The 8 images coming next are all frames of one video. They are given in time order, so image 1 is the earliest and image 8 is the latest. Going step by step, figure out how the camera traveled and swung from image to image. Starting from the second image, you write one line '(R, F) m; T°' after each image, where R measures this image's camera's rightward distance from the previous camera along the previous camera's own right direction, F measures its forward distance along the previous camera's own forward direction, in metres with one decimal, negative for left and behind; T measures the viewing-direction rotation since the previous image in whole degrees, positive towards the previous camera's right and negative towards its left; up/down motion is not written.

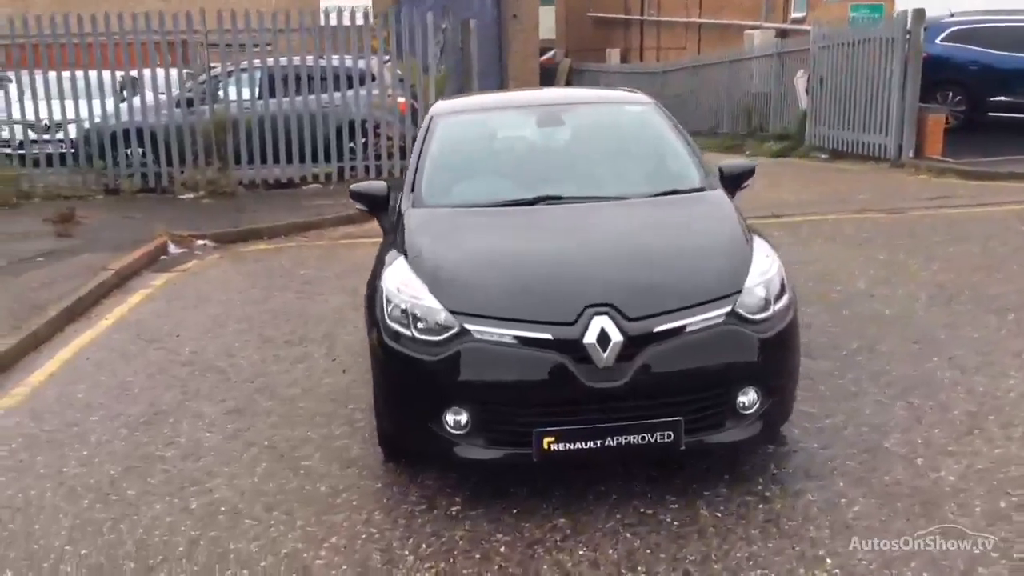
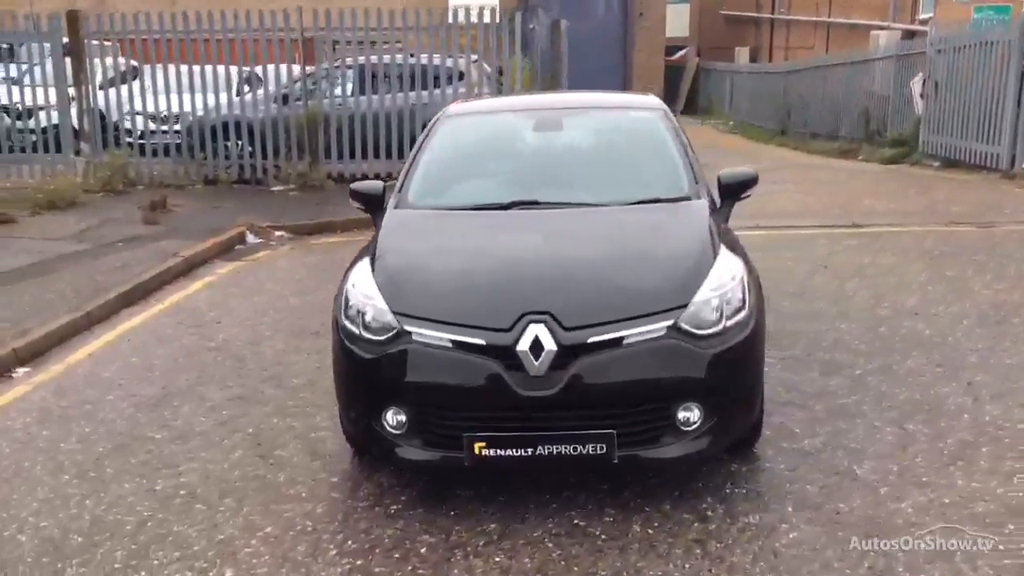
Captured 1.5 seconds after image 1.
(+0.7, 0.0) m; -8°
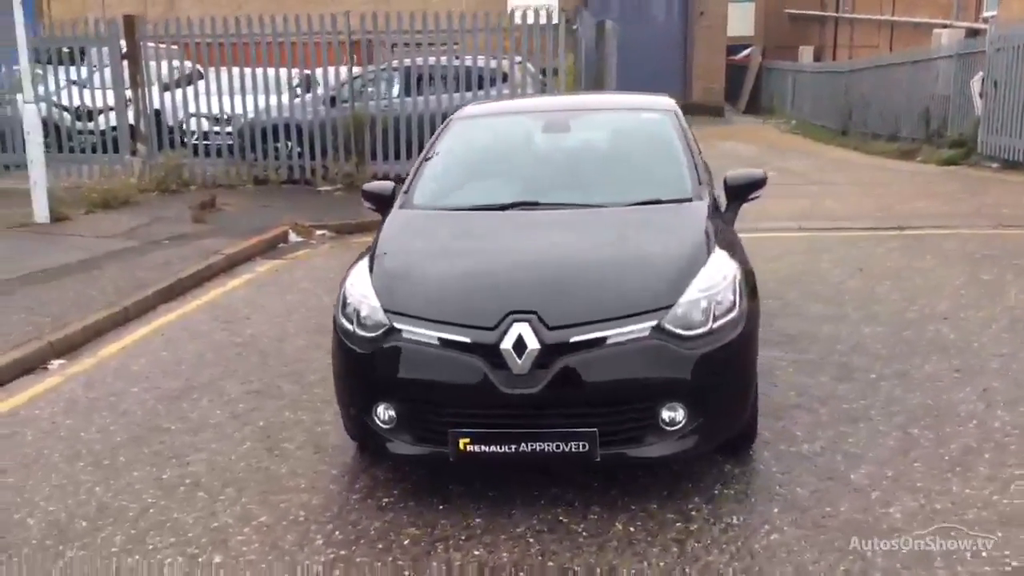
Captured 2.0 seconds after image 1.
(+0.3, -0.1) m; -4°
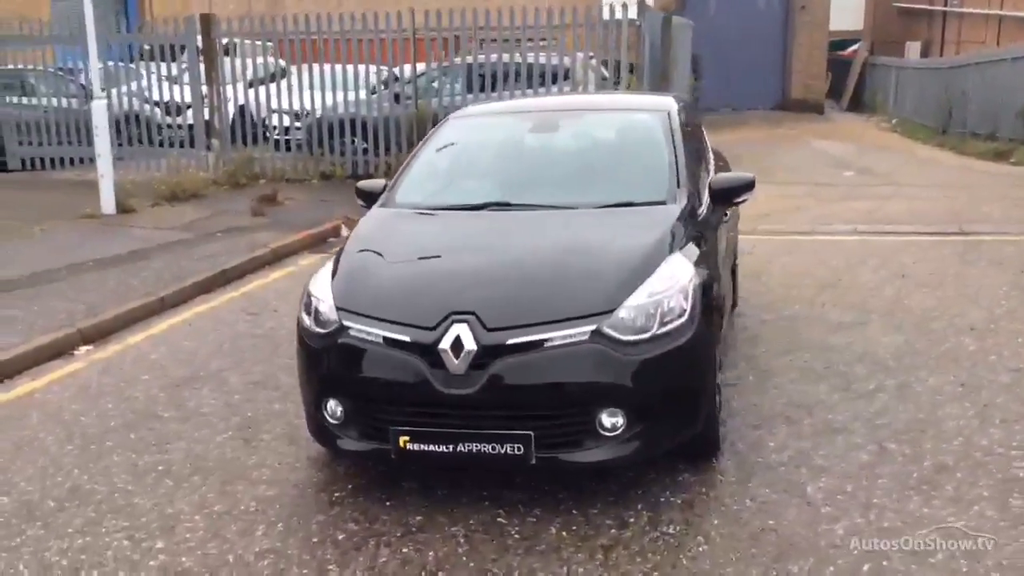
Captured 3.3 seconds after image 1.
(+0.6, 0.0) m; -6°
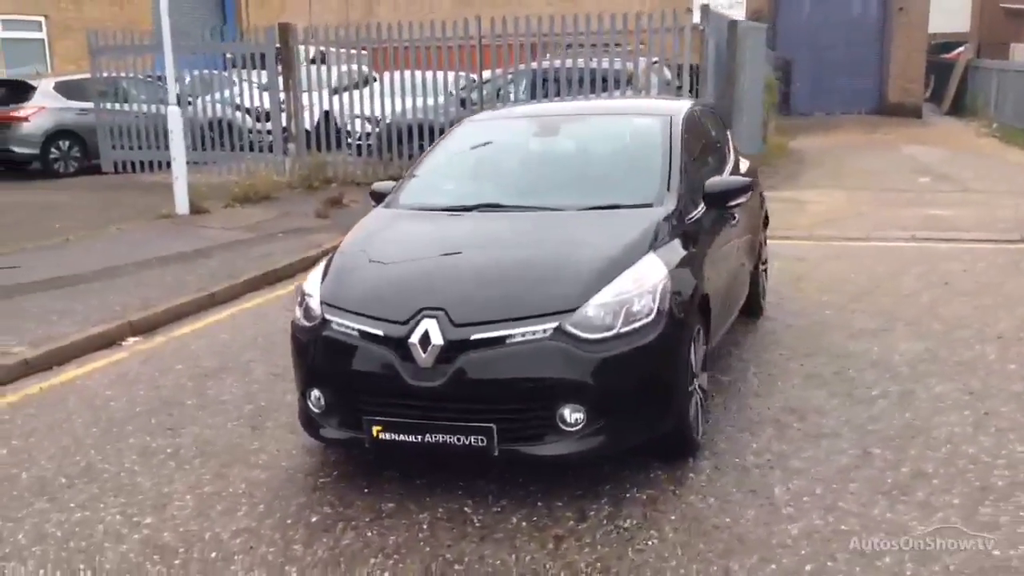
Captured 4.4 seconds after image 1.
(+0.5, -0.1) m; -6°
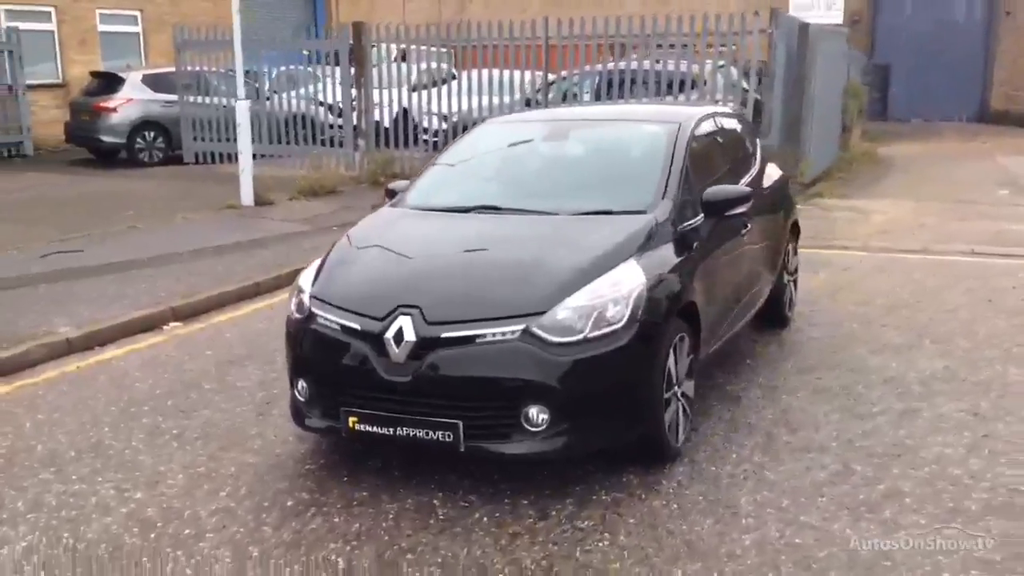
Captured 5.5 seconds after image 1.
(+0.5, -0.1) m; -5°
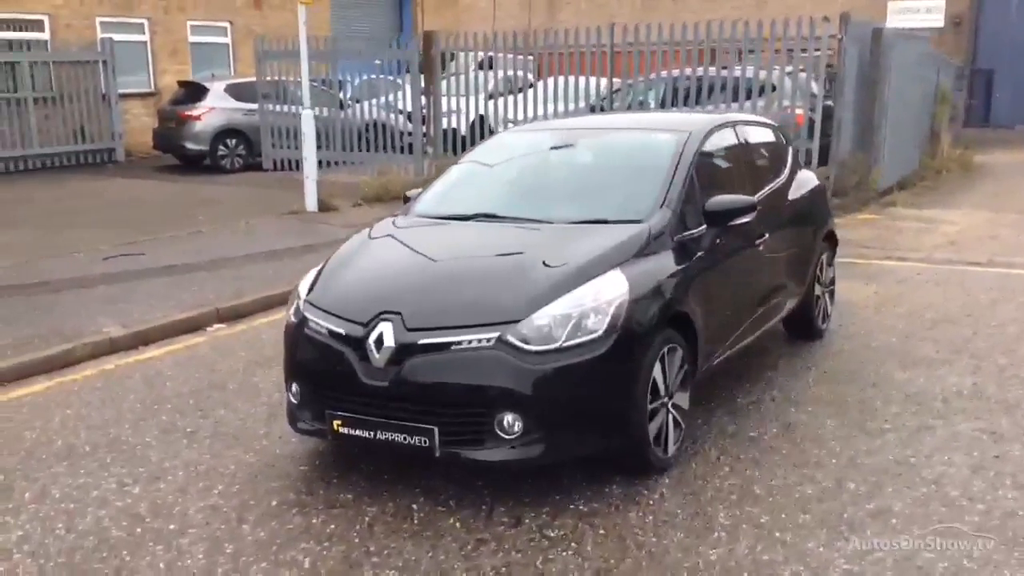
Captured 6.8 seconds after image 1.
(+0.5, 0.0) m; -6°
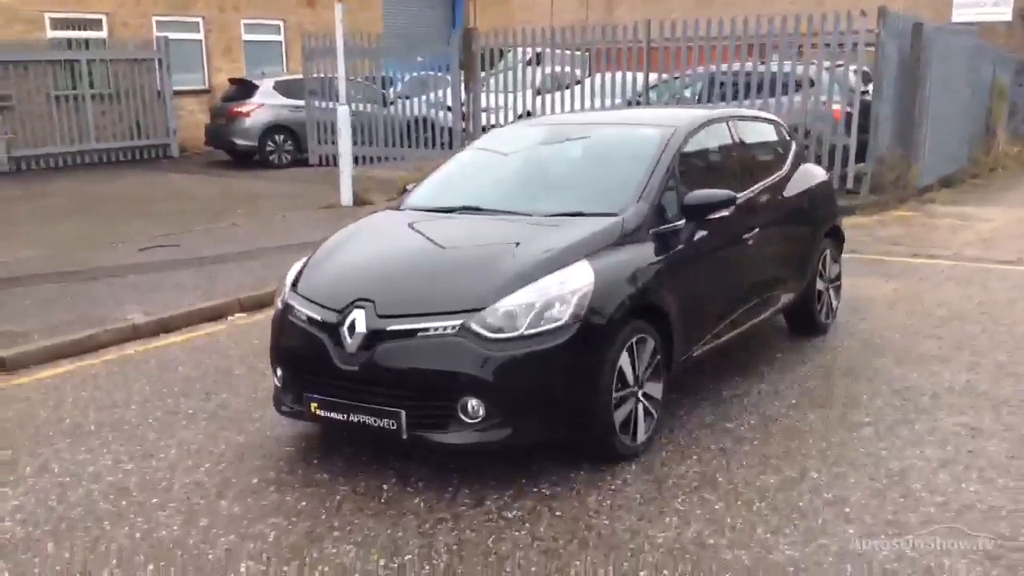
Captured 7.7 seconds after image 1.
(+0.4, -0.1) m; -4°
